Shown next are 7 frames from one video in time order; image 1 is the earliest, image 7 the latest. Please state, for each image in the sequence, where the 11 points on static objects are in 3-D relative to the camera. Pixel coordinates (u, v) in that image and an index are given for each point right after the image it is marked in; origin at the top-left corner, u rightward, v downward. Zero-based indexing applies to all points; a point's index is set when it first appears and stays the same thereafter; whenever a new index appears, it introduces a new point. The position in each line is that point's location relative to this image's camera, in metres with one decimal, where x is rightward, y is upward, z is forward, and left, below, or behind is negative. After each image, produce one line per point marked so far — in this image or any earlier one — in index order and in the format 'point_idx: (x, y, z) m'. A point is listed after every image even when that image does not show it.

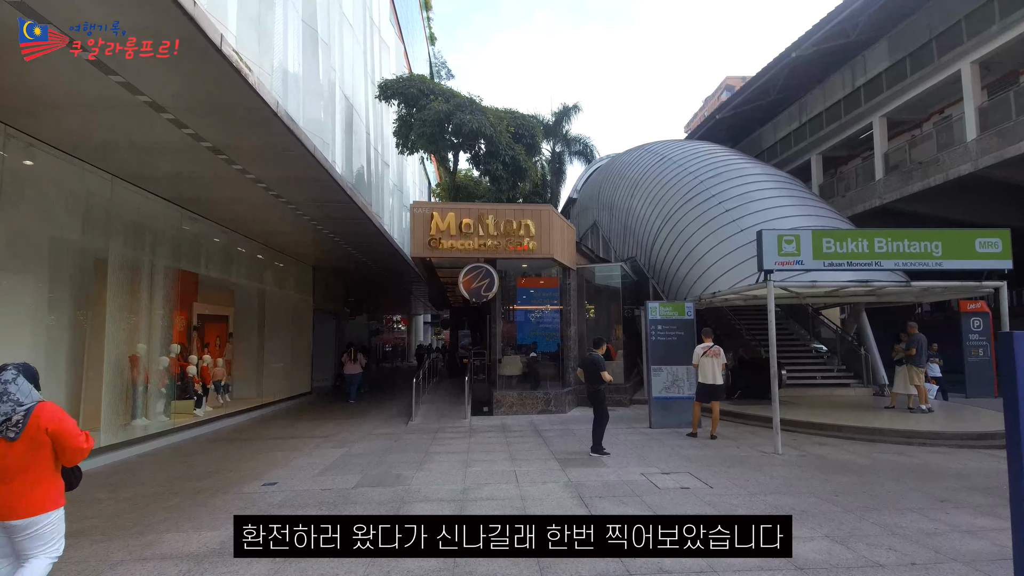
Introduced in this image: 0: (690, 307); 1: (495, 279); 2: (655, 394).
0: (+3.8, -0.4, +10.8) m
1: (-0.5, +0.2, +12.2) m
2: (+3.0, -2.2, +10.5) m
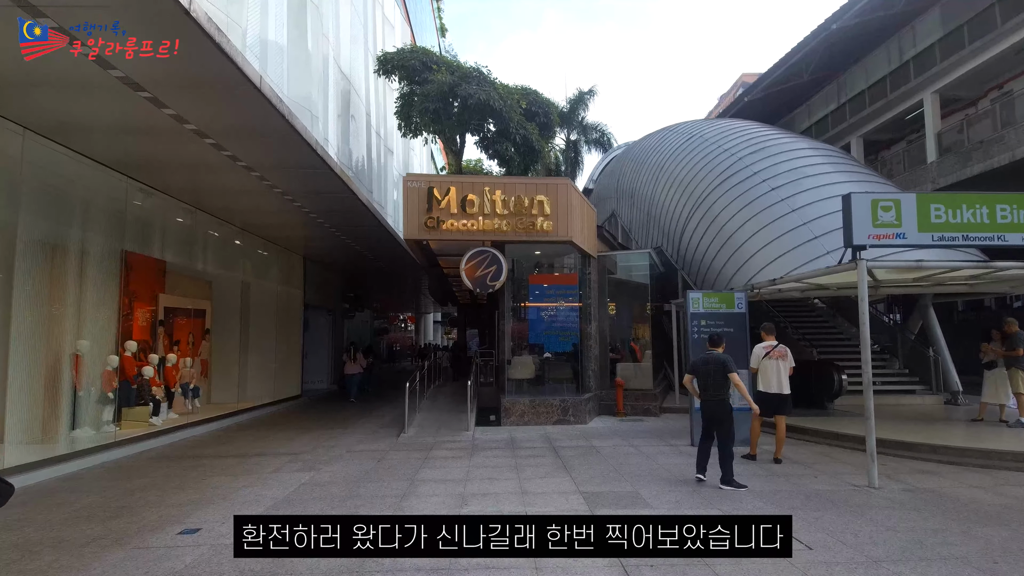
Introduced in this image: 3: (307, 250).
0: (+4.0, -0.2, +8.8) m
1: (-0.2, +0.4, +10.3) m
2: (+3.2, -2.0, +8.6) m
3: (-6.6, +1.2, +16.3) m
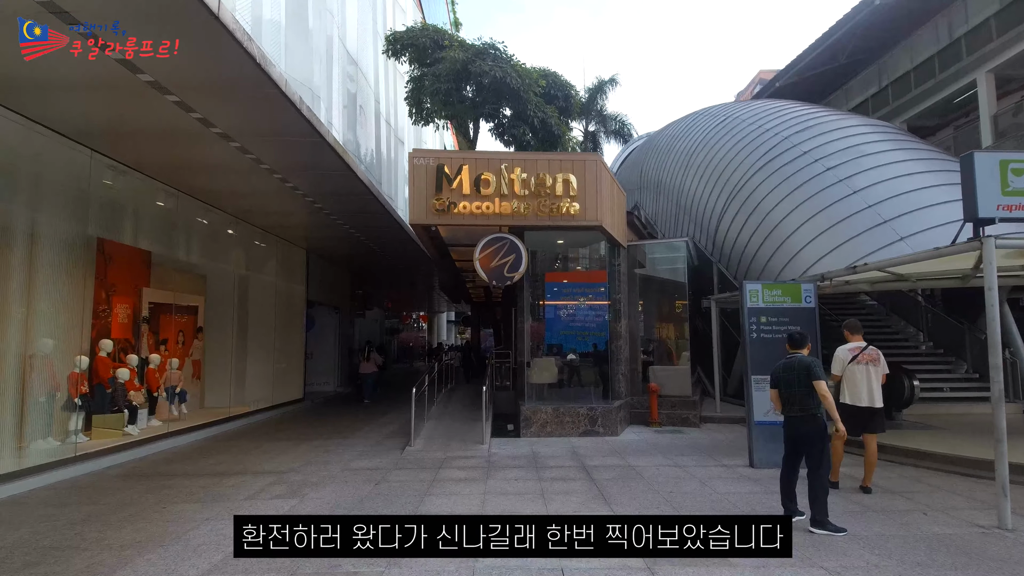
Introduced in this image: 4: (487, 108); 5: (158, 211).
0: (+4.4, -0.1, +7.4) m
1: (+0.2, +0.6, +9.0) m
2: (+3.5, -1.8, +7.2) m
3: (-6.1, +1.4, +15.1) m
4: (-0.8, +5.8, +16.2) m
5: (-6.9, +1.5, +9.9) m
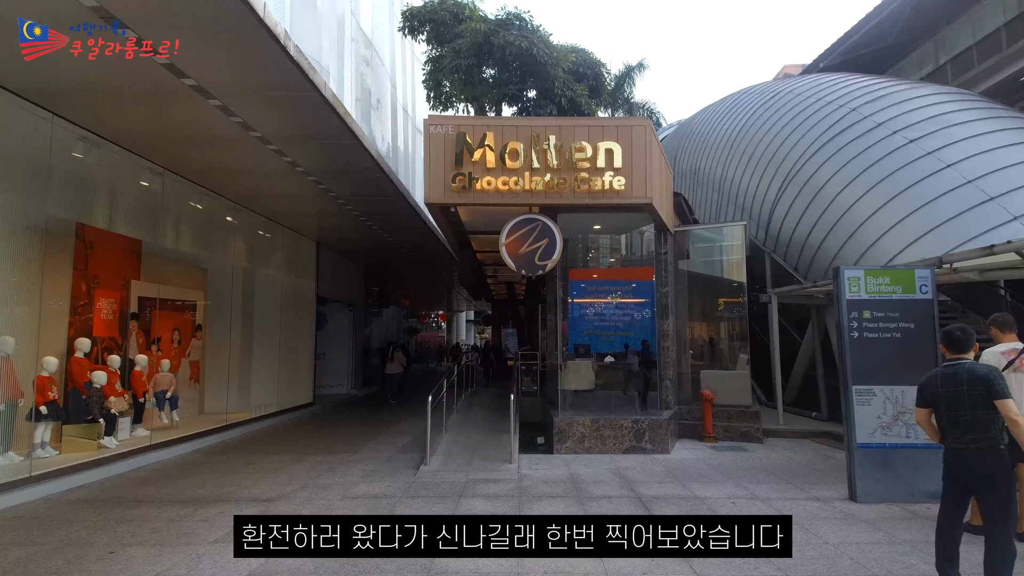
0: (+4.8, +0.1, +5.9) m
1: (+0.7, +0.7, +7.6) m
2: (+3.9, -1.7, +5.6) m
3: (-5.3, +1.5, +14.0) m
4: (0.0, +5.9, +14.9) m
5: (-6.4, +1.6, +8.8) m
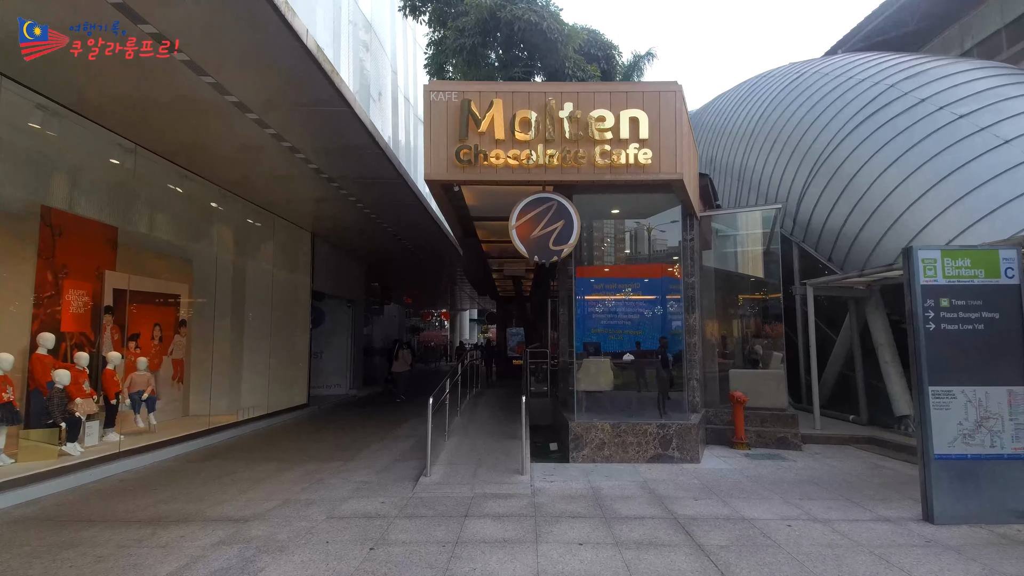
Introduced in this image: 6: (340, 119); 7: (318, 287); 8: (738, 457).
0: (+4.9, +0.3, +5.0) m
1: (+0.8, +0.9, +6.8) m
2: (+4.1, -1.5, +4.8) m
3: (-5.1, +1.7, +13.2) m
4: (+0.2, +6.1, +14.0) m
5: (-6.3, +1.8, +7.9) m
6: (-2.4, +2.4, +7.2) m
7: (-5.8, 0.0, +15.0) m
8: (+3.3, -2.5, +7.4) m
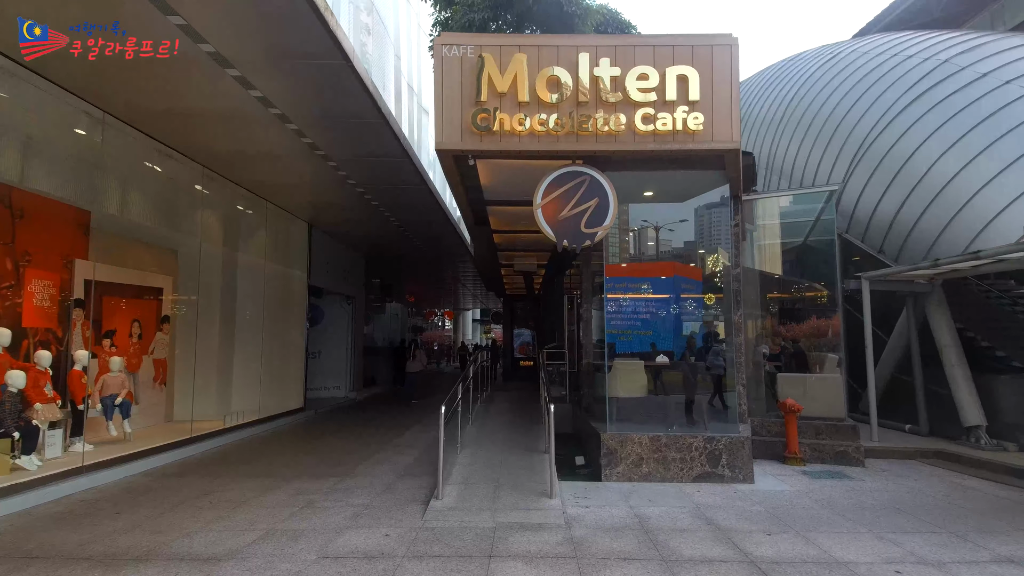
0: (+5.2, +0.4, +4.0) m
1: (+1.1, +1.0, +5.8) m
2: (+4.4, -1.4, +3.8) m
3: (-4.8, +1.8, +12.2) m
4: (+0.5, +6.2, +13.0) m
5: (-5.9, +1.9, +7.0) m
6: (-2.1, +2.5, +6.2) m
7: (-5.4, +0.1, +14.0) m
8: (+3.6, -2.4, +6.4) m
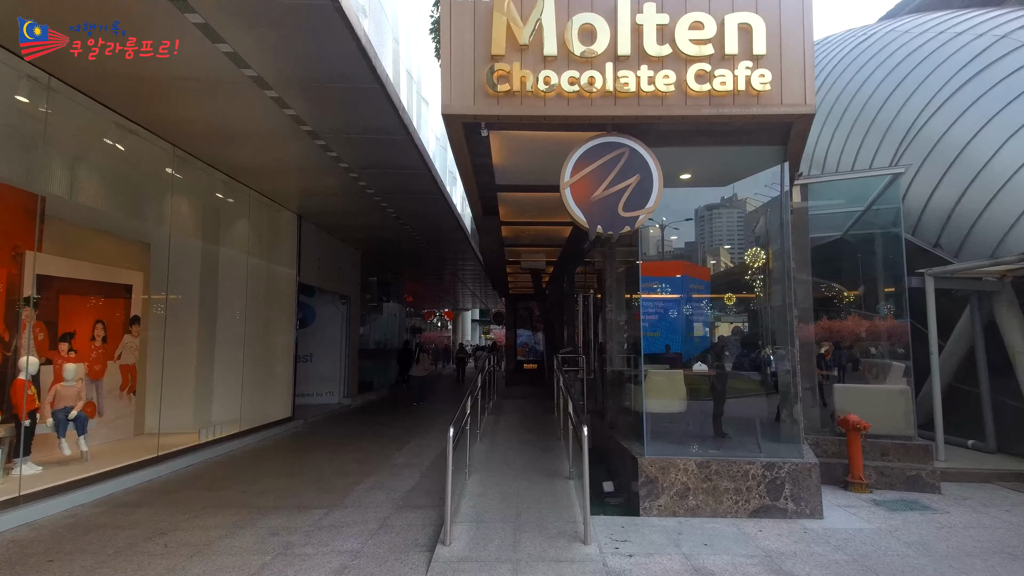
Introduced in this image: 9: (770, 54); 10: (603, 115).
0: (+5.4, +0.4, +3.0) m
1: (+1.3, +1.0, +4.8) m
2: (+4.6, -1.4, +2.8) m
3: (-4.6, +1.9, +11.2) m
4: (+0.7, +6.2, +12.0) m
5: (-5.7, +2.0, +6.0) m
6: (-1.9, +2.6, +5.2) m
7: (-5.3, +0.2, +13.0) m
8: (+3.8, -2.3, +5.4) m
9: (+2.3, +2.1, +4.6) m
10: (+0.8, +1.6, +4.6) m
